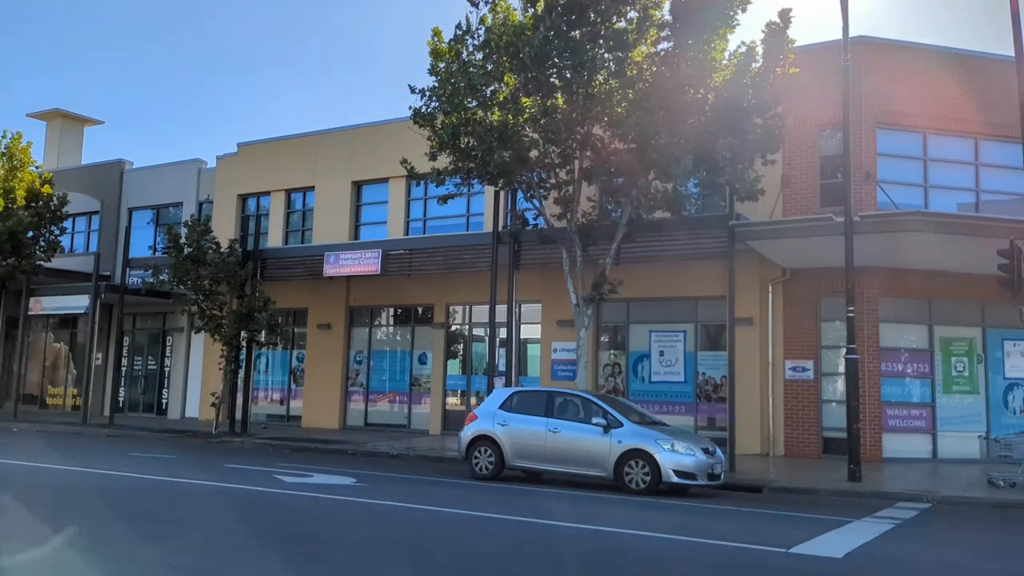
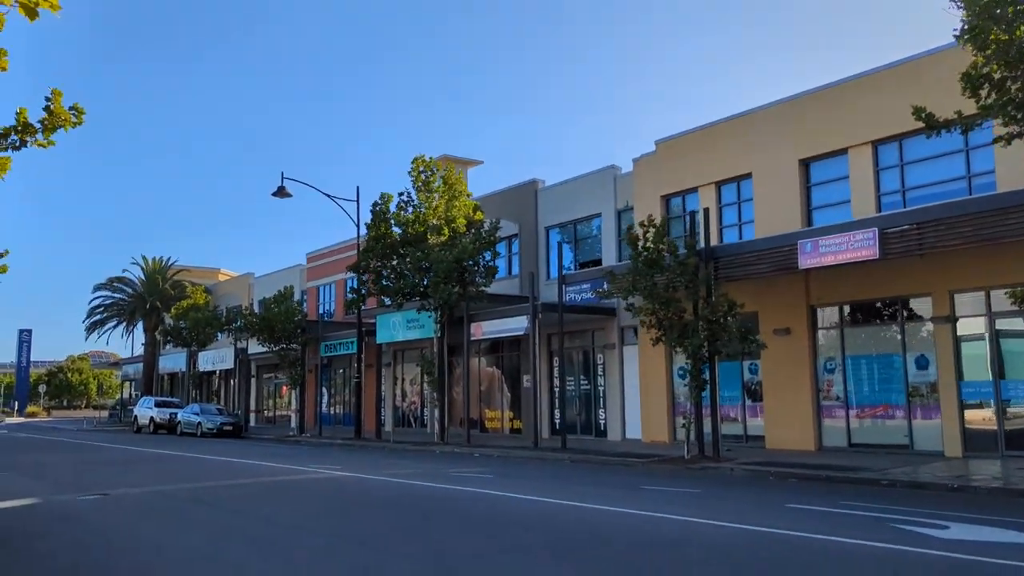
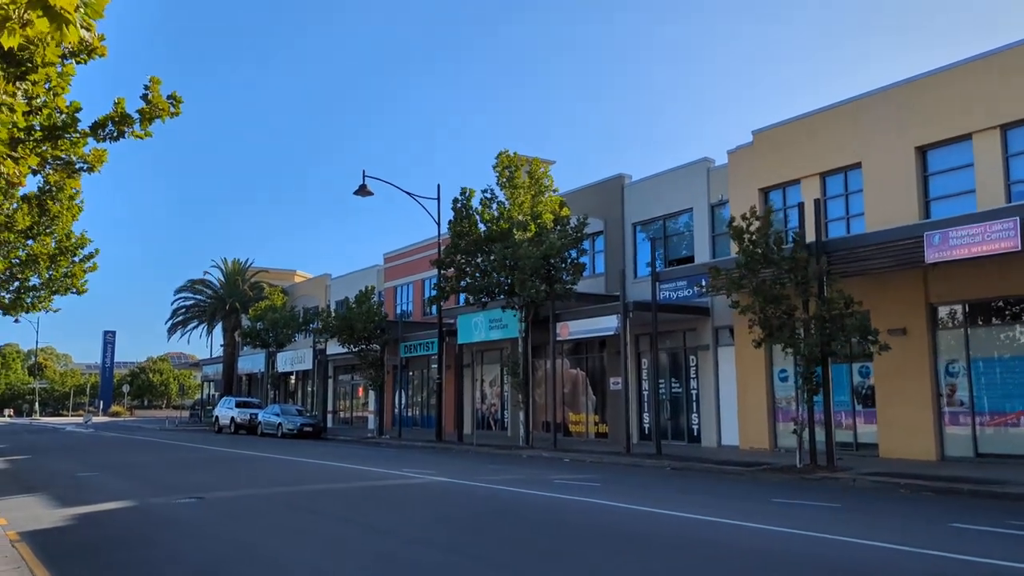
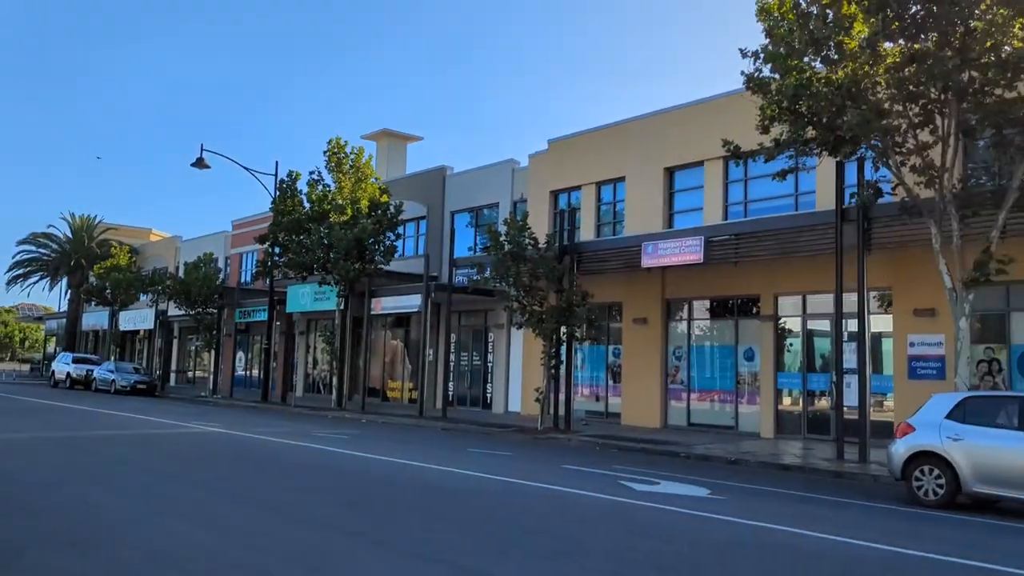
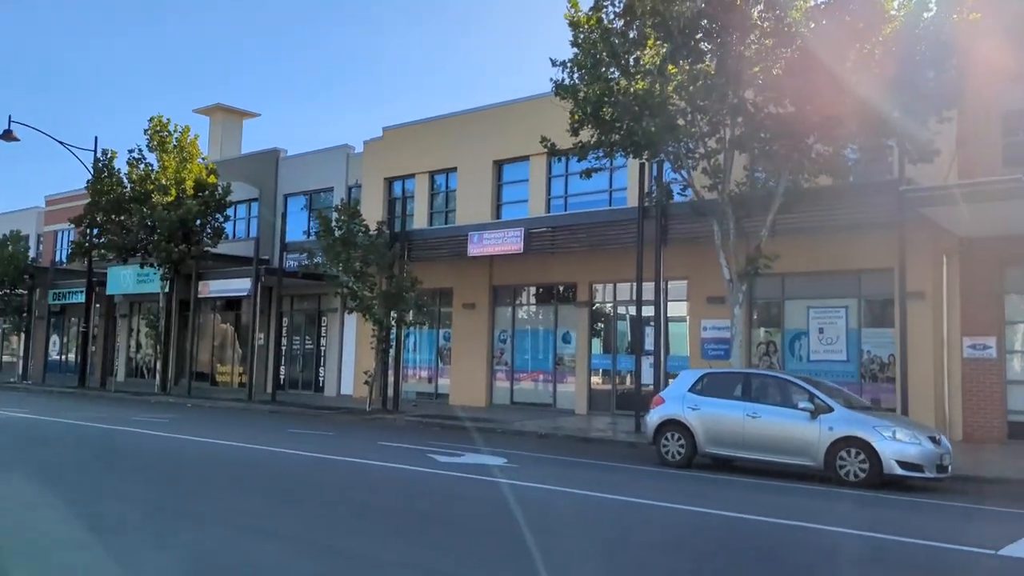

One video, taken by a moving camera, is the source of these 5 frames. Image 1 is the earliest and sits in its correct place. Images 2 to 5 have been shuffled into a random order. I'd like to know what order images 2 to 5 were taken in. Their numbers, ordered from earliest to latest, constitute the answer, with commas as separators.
5, 4, 2, 3
